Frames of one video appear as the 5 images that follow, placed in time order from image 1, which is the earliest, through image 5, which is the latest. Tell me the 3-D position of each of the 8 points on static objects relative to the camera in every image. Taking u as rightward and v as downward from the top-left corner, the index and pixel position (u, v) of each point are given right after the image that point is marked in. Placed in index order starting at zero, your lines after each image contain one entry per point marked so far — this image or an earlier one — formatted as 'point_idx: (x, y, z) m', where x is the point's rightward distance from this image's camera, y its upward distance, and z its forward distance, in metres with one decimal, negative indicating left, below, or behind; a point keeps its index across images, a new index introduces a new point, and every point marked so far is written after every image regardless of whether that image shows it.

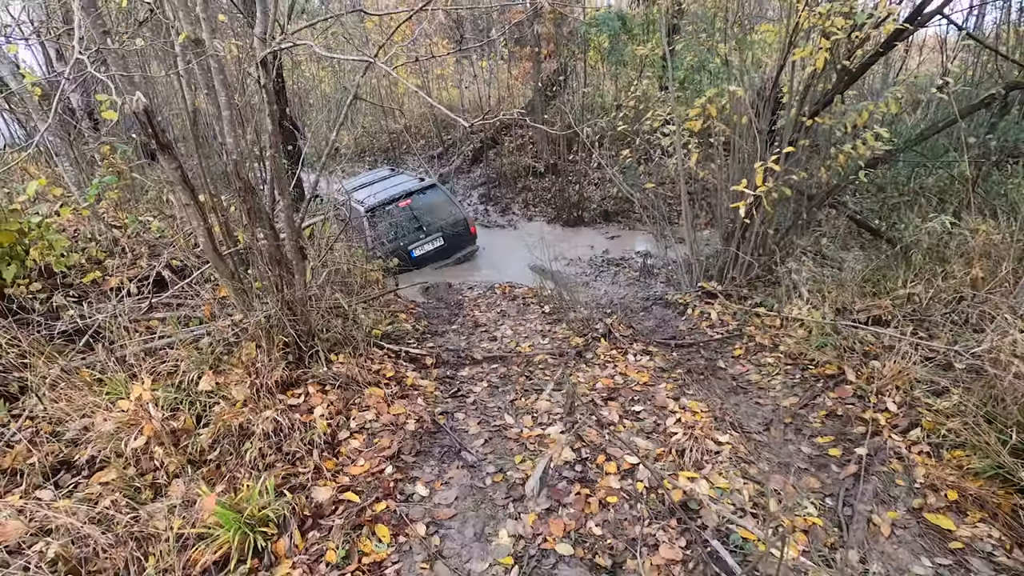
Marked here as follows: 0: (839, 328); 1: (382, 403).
0: (+3.2, -0.4, +5.2) m
1: (-1.1, -1.0, +4.7) m
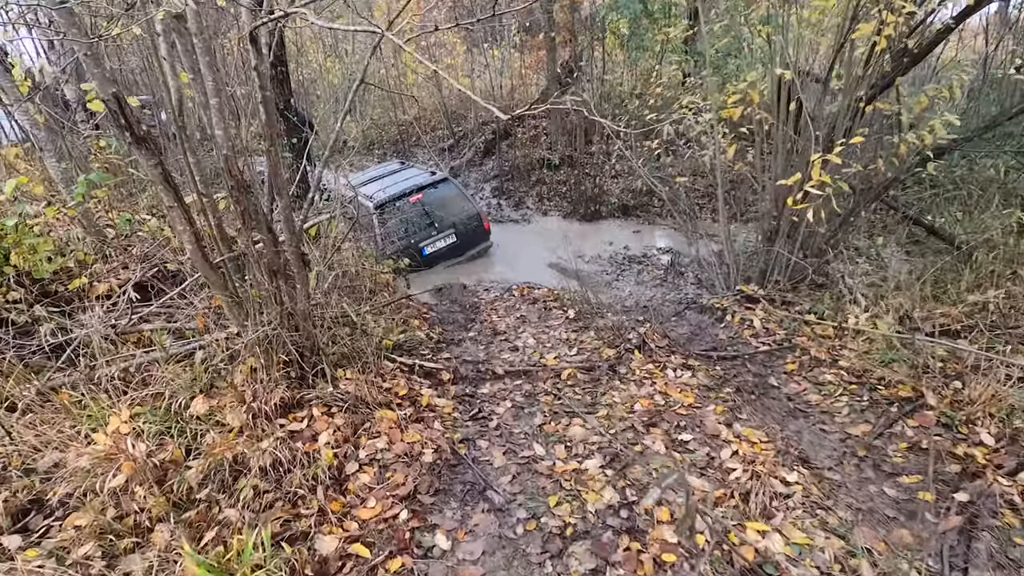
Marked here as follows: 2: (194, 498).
0: (+3.4, -0.5, +4.6) m
1: (-0.9, -1.1, +4.2) m
2: (-2.1, -1.4, +3.5) m
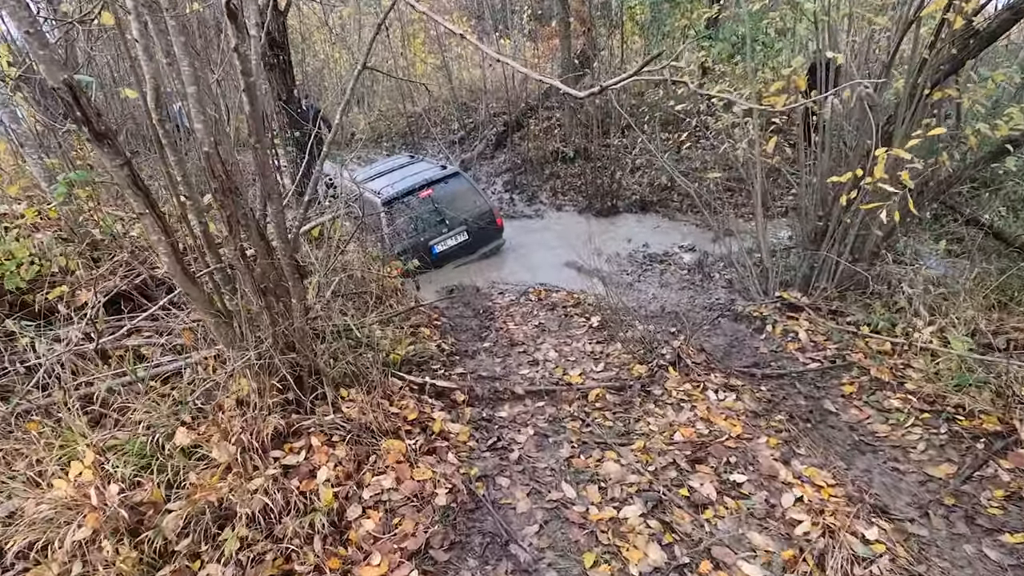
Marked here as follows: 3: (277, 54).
0: (+3.6, -0.6, +4.0) m
1: (-0.8, -1.2, +3.7) m
2: (-1.9, -1.5, +3.0) m
3: (-3.6, +3.6, +8.1) m
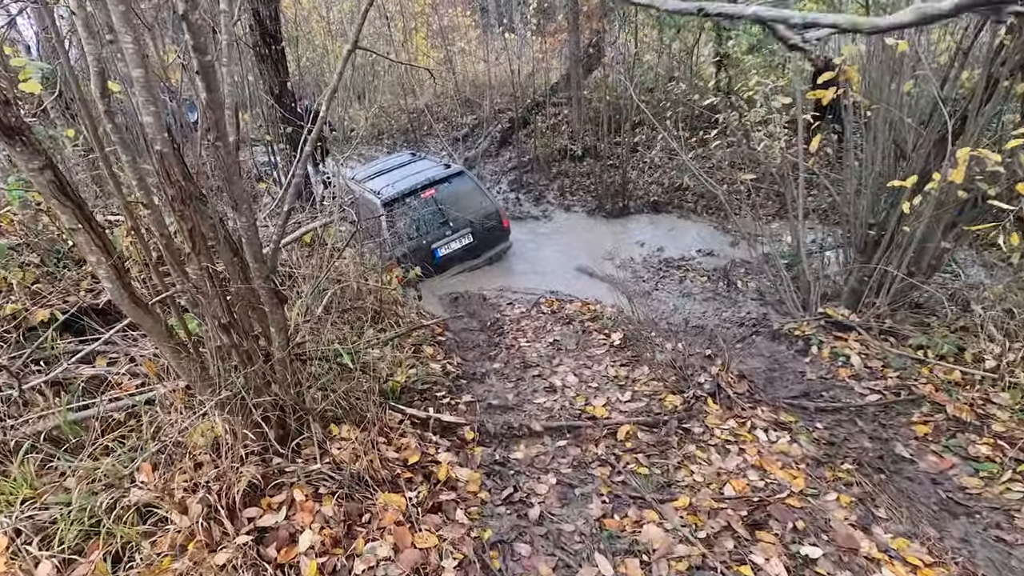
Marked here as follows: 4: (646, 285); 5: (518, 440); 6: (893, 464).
0: (+3.7, -0.7, +3.4) m
1: (-0.6, -1.4, +3.1) m
2: (-1.8, -1.6, +2.4) m
3: (-3.4, +3.4, +7.5) m
4: (+2.2, +0.1, +8.8) m
5: (0.0, -1.1, +4.0) m
6: (+2.5, -1.1, +3.5) m
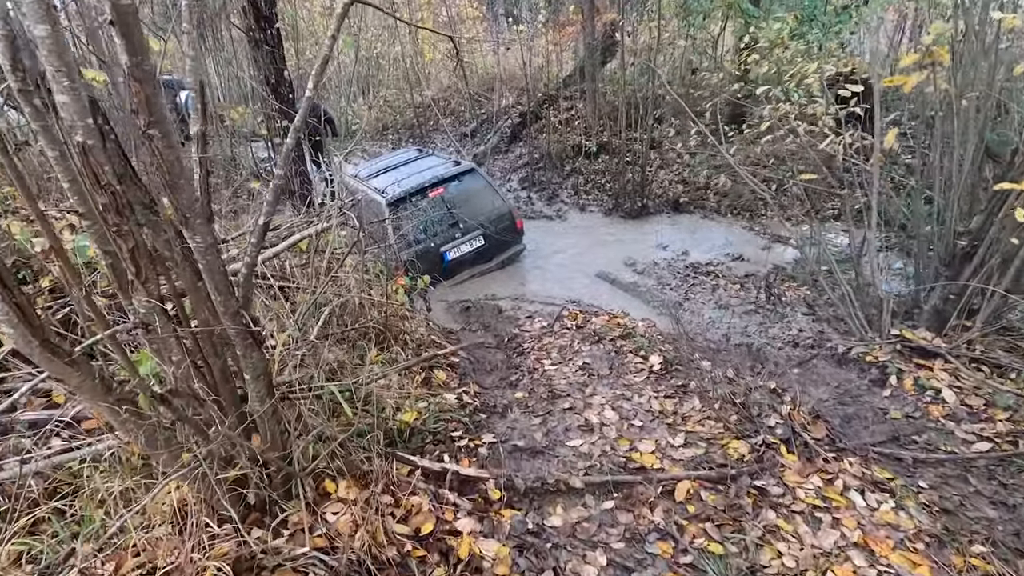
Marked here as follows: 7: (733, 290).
0: (+3.9, -0.9, +2.6) m
1: (-0.4, -1.5, +2.4) m
2: (-1.6, -1.8, +1.7) m
3: (-3.2, +3.3, +6.8) m
4: (+2.4, -0.1, +8.0) m
5: (+0.2, -1.3, +3.2) m
6: (+2.7, -1.3, +2.7) m
7: (+3.3, 0.0, +7.9) m
